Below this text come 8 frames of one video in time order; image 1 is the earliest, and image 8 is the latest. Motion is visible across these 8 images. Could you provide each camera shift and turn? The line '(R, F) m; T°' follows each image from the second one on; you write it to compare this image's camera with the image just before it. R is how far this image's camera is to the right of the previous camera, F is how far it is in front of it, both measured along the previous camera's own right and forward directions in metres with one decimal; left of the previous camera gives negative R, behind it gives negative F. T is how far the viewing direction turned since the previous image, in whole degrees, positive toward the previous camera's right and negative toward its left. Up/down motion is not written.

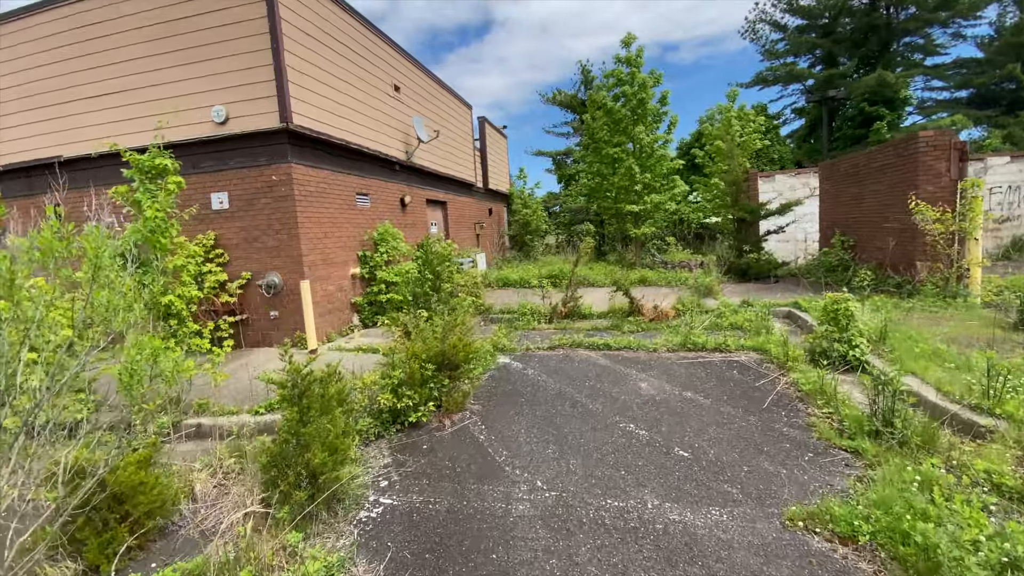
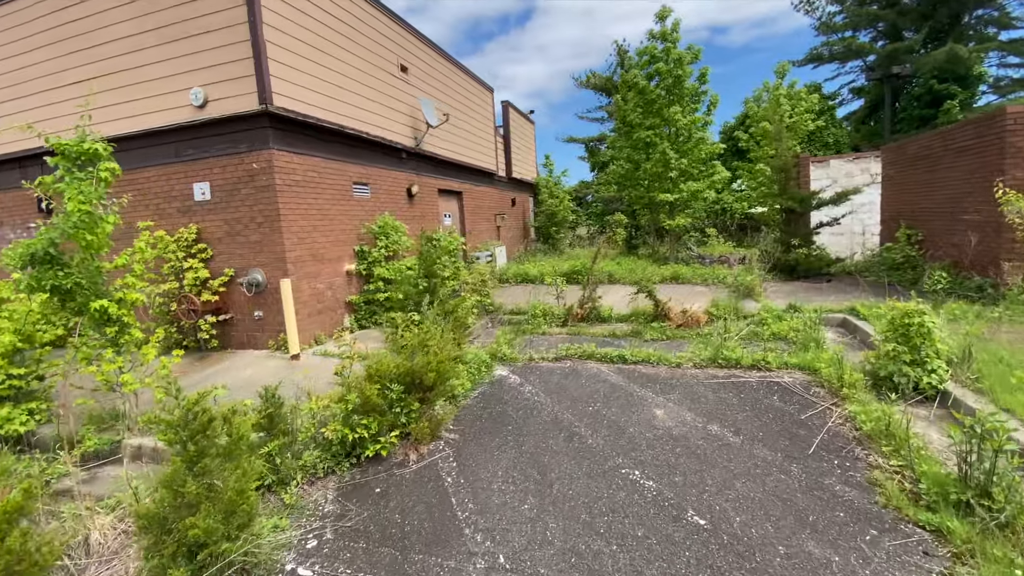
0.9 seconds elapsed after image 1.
(+0.4, +0.7) m; -5°
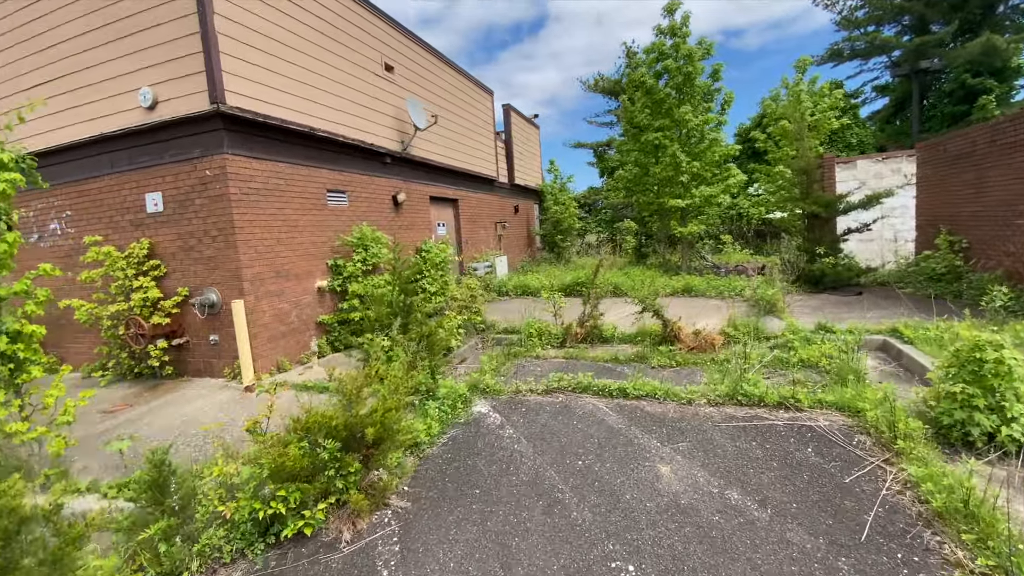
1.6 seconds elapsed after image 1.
(+0.3, +0.6) m; -2°
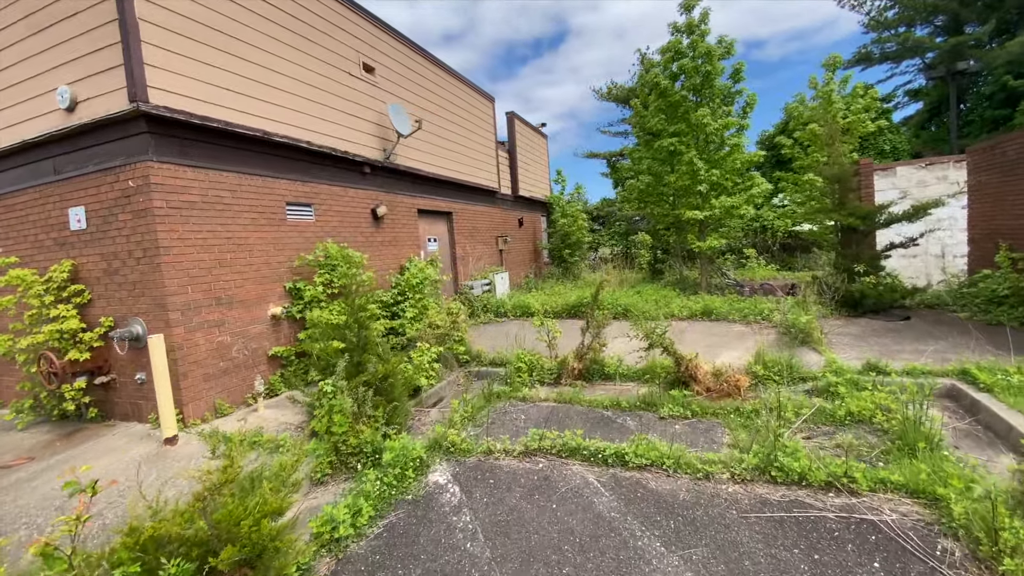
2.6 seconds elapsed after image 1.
(+0.3, +0.8) m; -2°
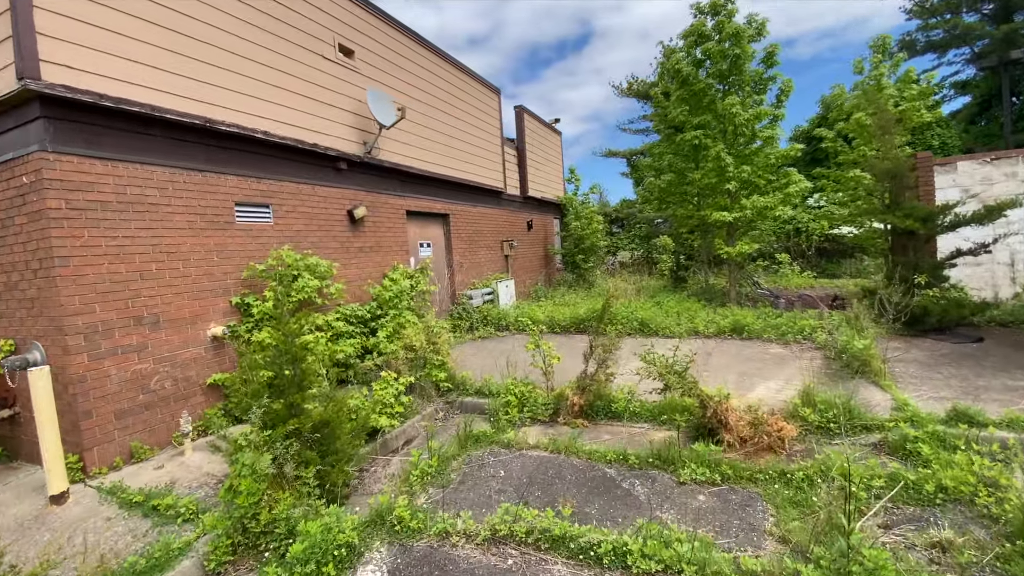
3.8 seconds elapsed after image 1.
(+0.3, +0.8) m; -3°
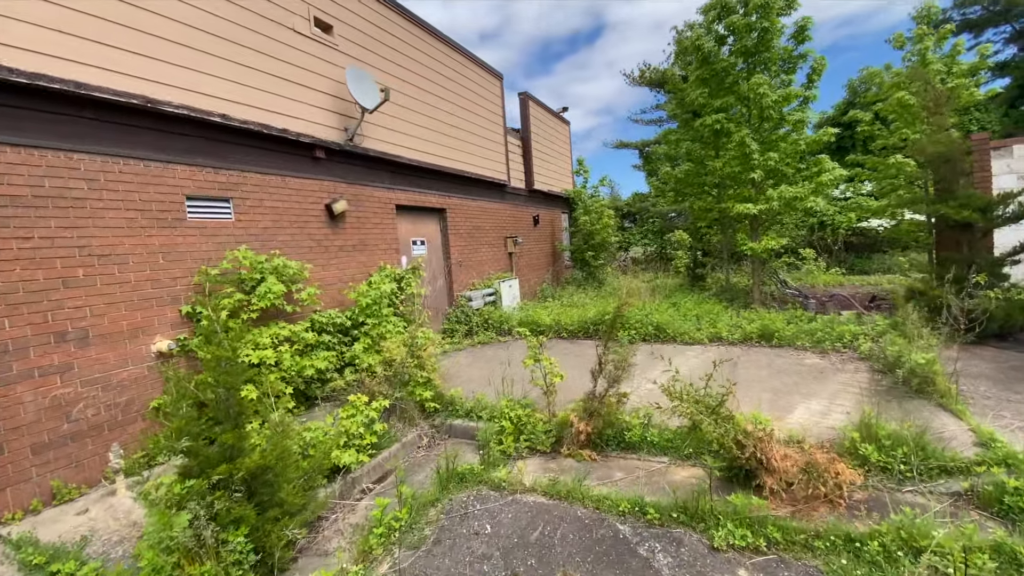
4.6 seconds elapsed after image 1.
(+0.1, +0.6) m; -1°
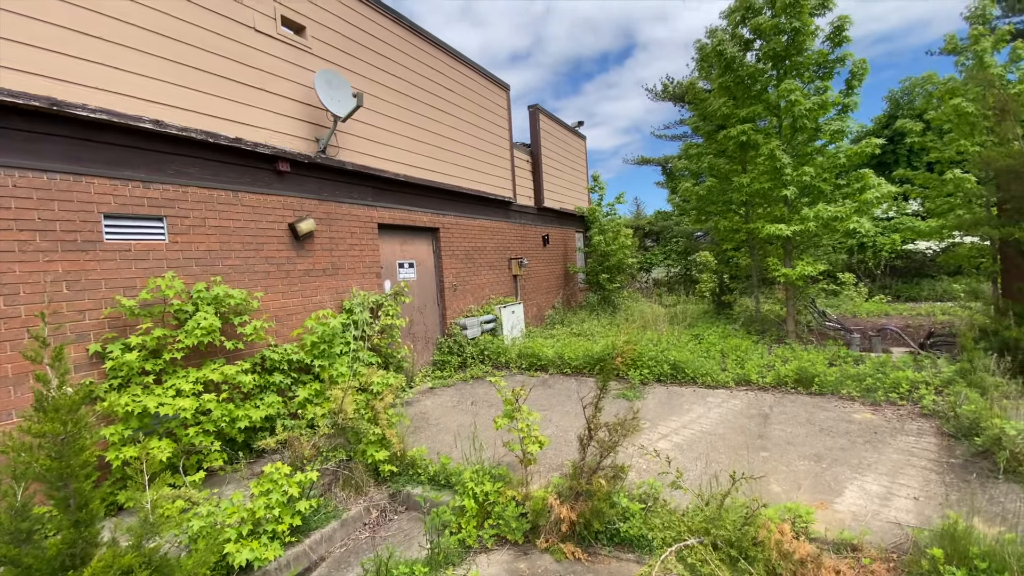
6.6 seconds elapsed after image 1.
(+0.3, +0.7) m; -3°
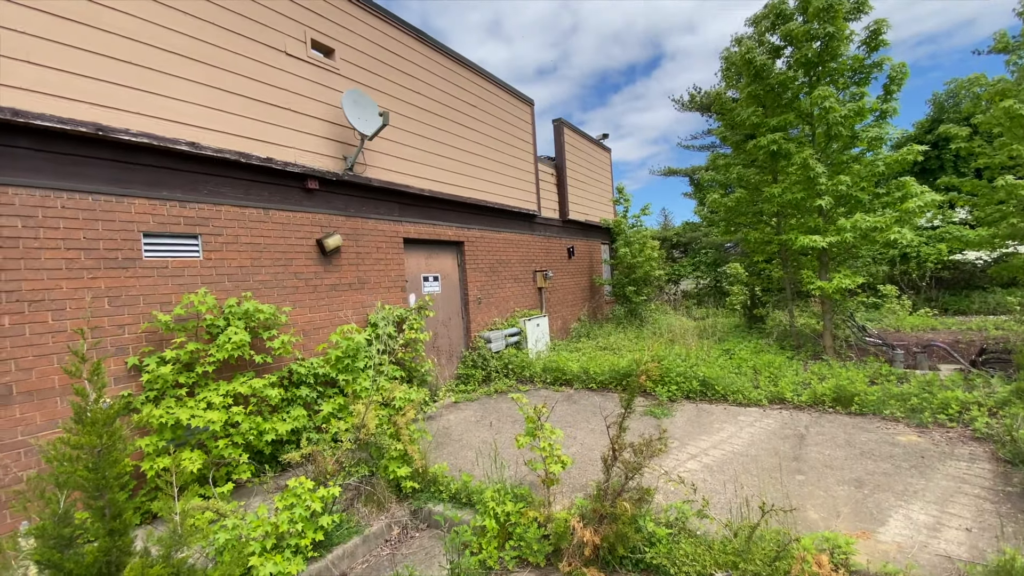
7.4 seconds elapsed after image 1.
(0.0, 0.0) m; -3°
